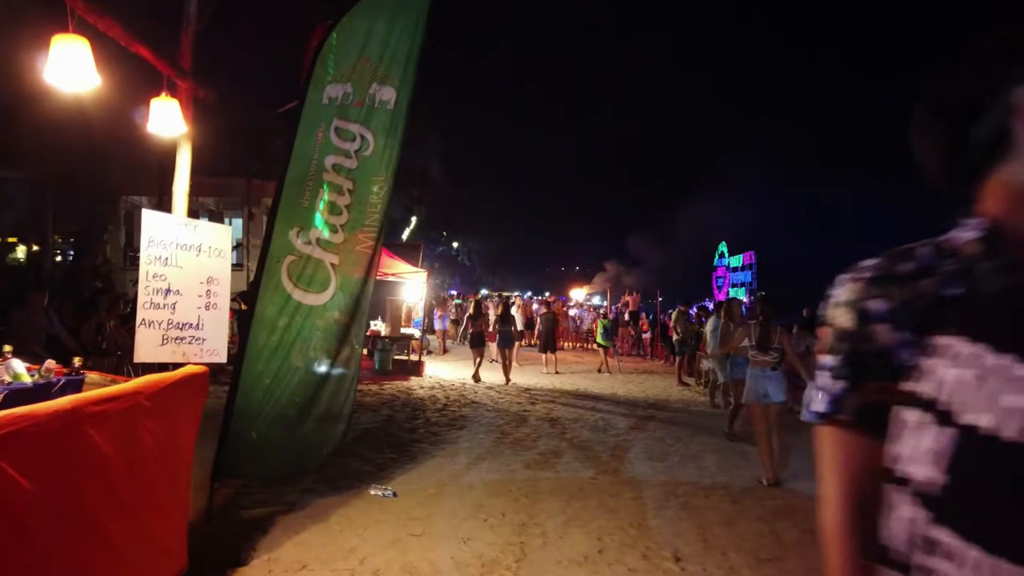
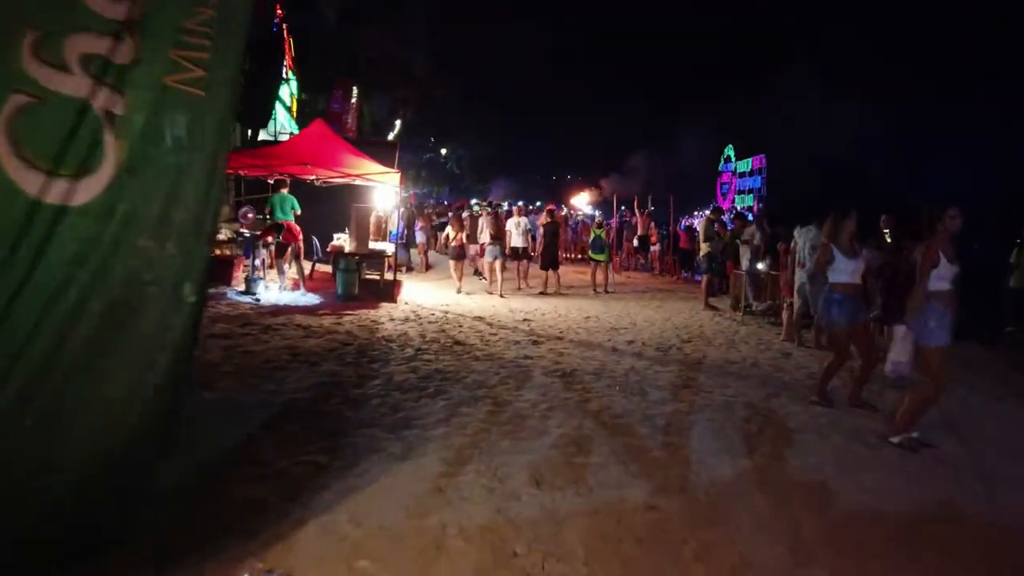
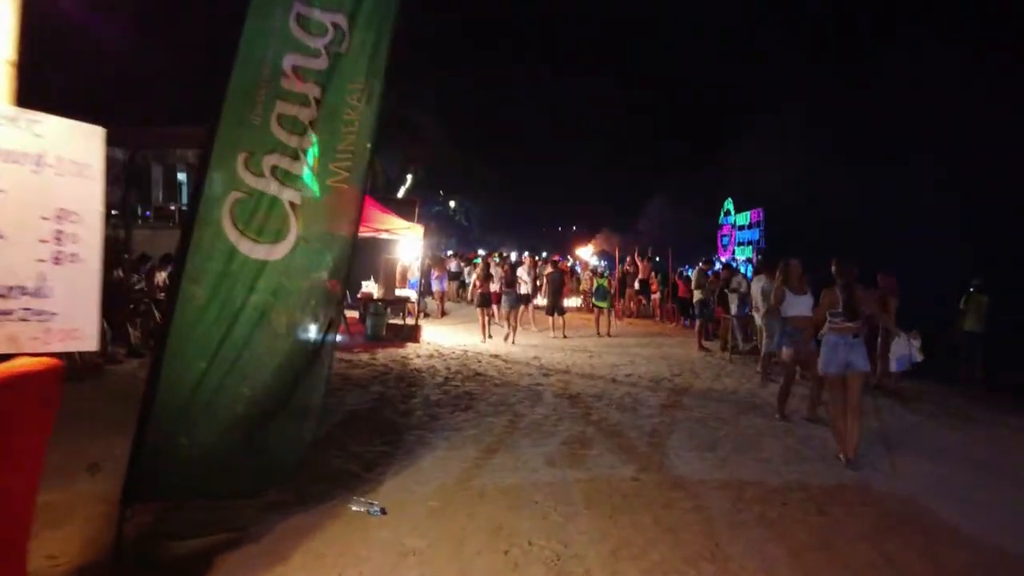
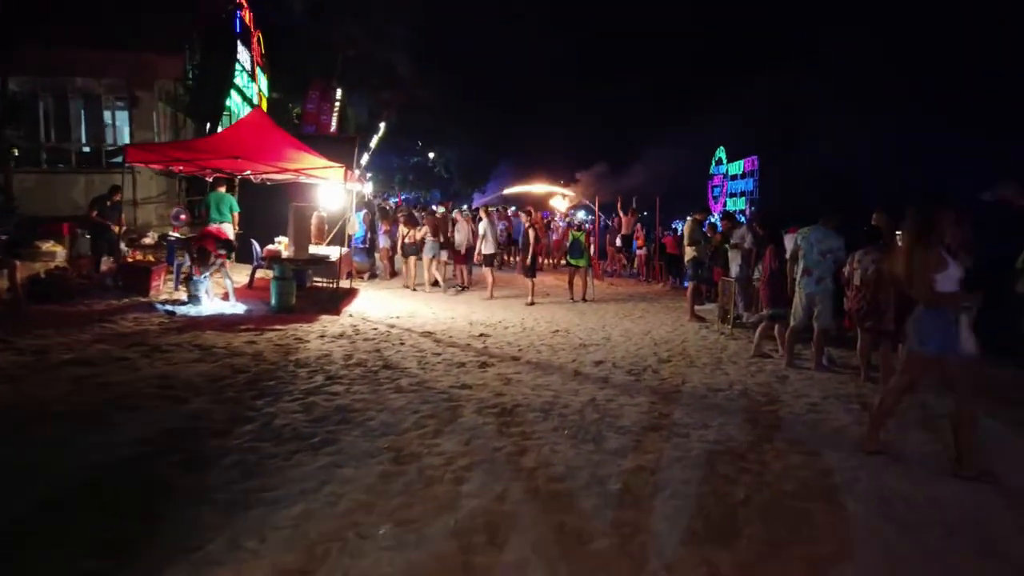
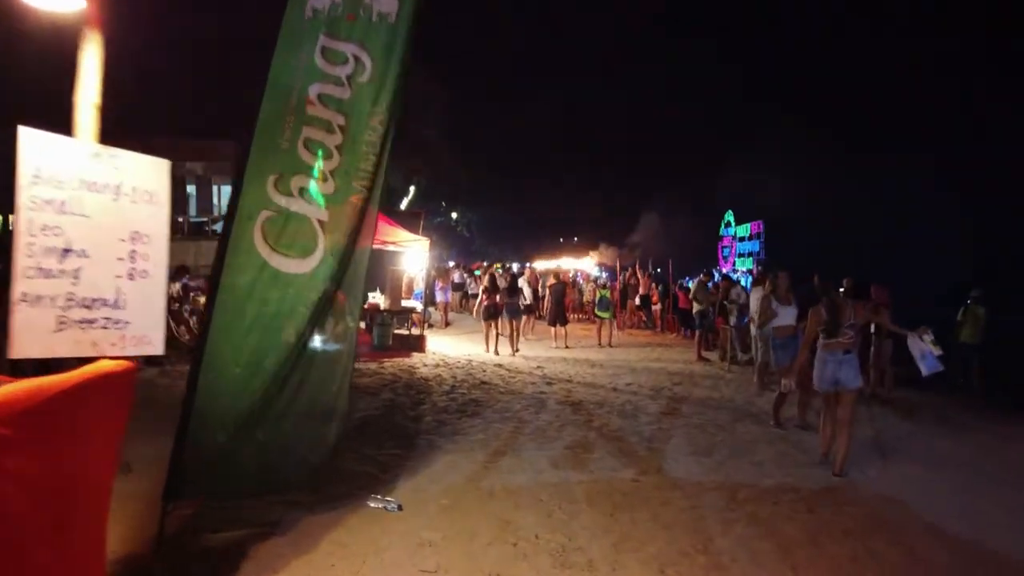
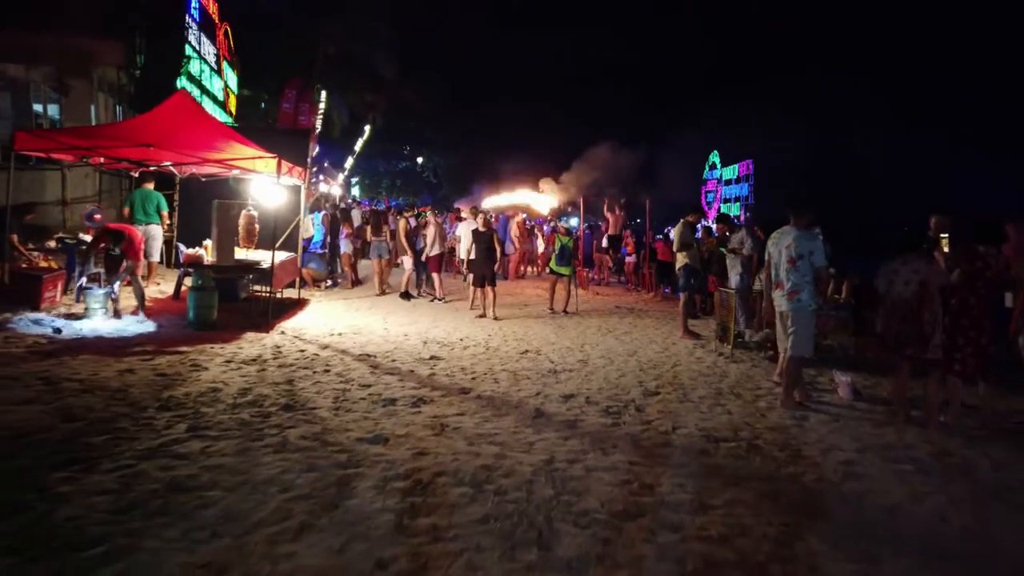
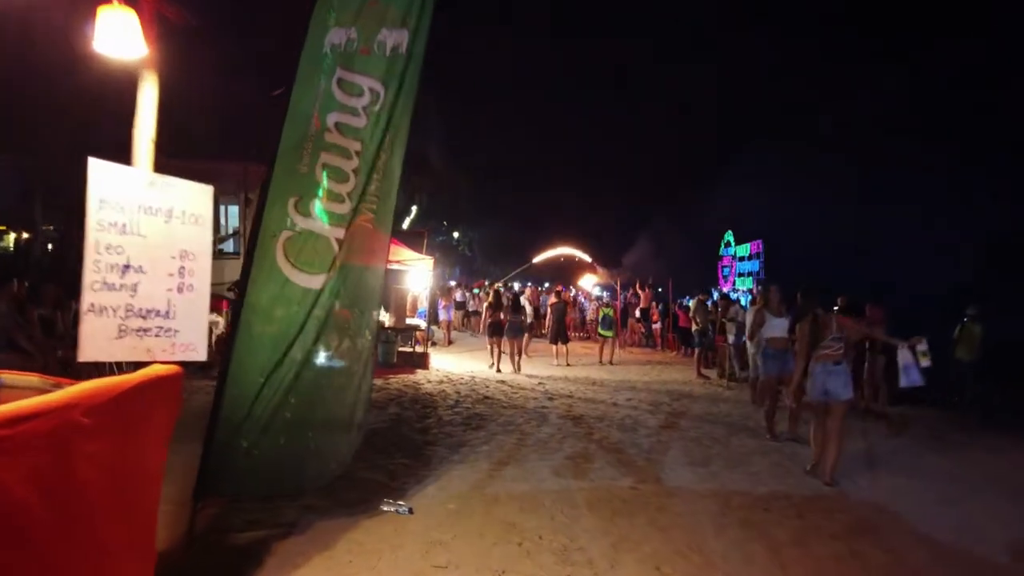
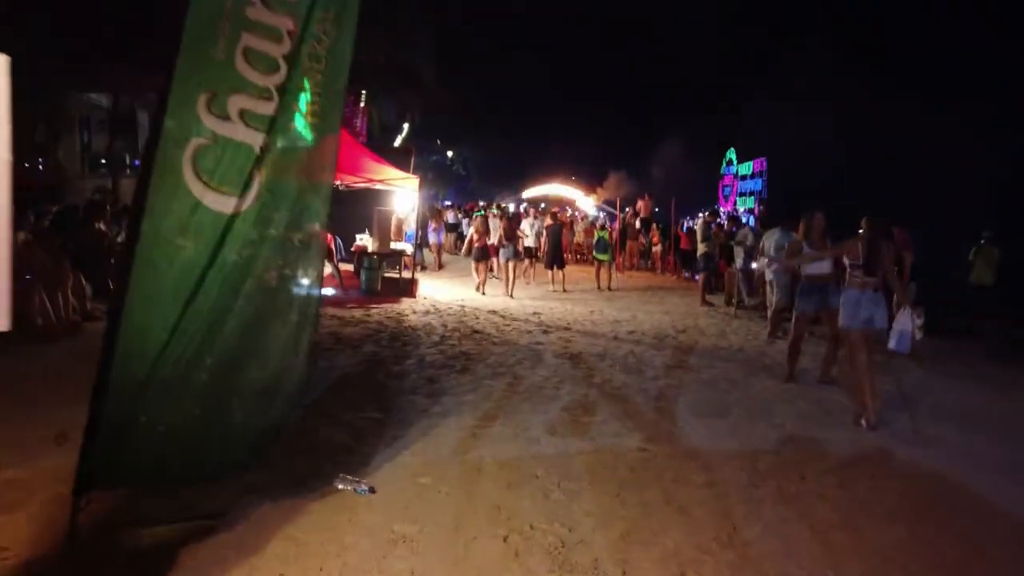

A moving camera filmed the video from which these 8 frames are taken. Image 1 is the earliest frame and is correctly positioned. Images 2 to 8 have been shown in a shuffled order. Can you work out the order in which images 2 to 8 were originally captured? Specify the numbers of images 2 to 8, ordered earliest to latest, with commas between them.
7, 5, 3, 8, 2, 4, 6
